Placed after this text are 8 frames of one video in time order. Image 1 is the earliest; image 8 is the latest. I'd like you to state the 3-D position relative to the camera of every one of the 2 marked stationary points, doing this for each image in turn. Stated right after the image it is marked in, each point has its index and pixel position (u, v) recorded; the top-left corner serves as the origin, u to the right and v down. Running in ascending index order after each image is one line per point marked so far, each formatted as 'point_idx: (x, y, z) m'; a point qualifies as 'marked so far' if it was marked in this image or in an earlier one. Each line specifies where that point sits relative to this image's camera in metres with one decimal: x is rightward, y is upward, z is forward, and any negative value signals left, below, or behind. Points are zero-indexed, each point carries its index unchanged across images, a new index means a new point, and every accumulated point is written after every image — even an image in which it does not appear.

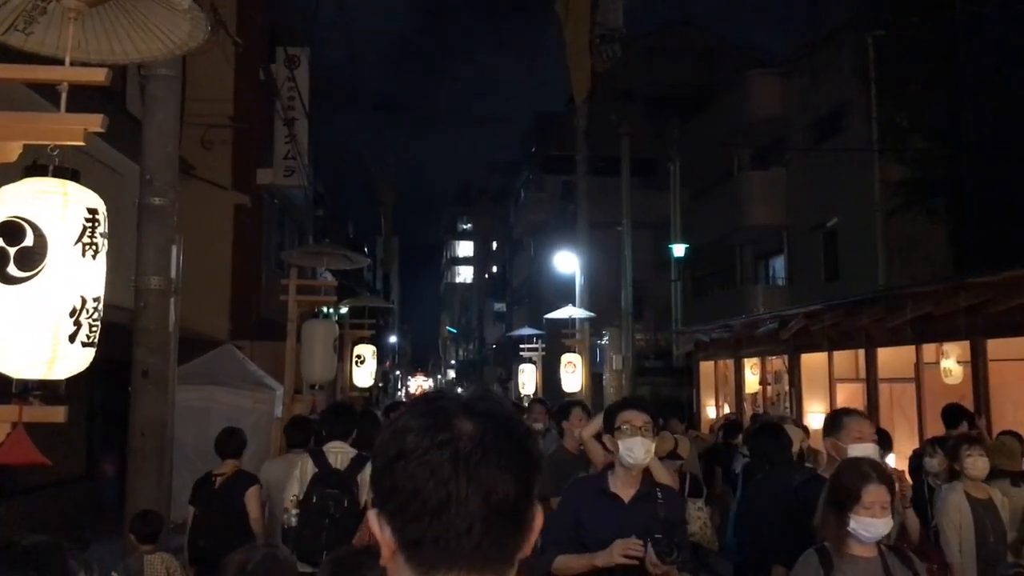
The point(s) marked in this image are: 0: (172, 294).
0: (-2.6, 0.0, +6.9) m
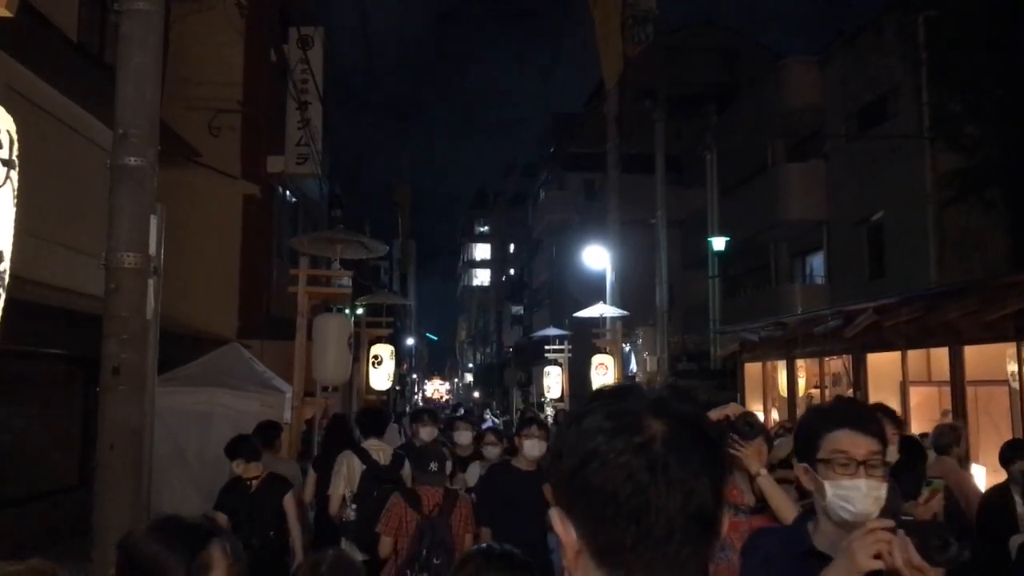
0: (-2.3, +0.1, +5.7) m
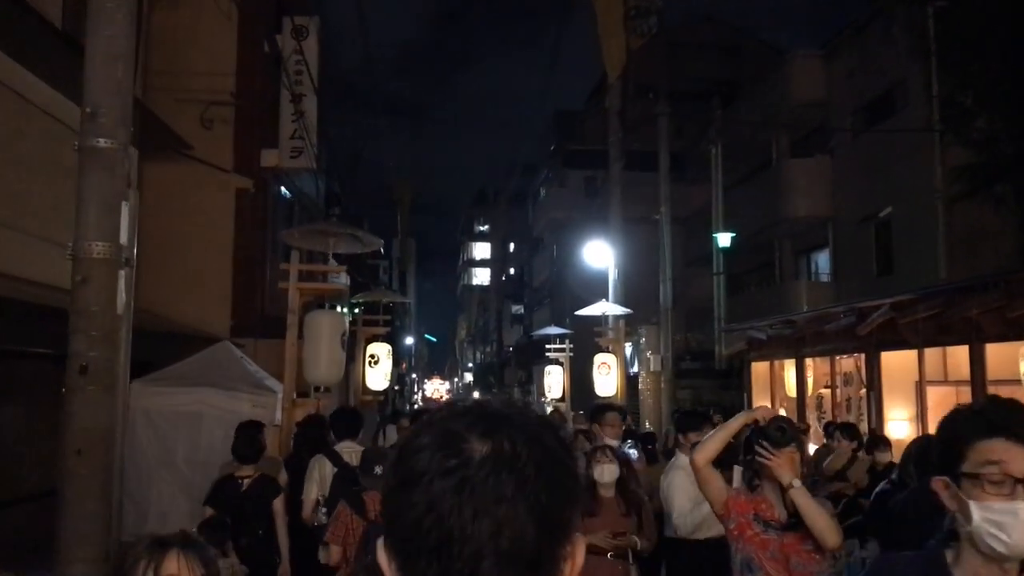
0: (-2.3, +0.1, +5.2) m
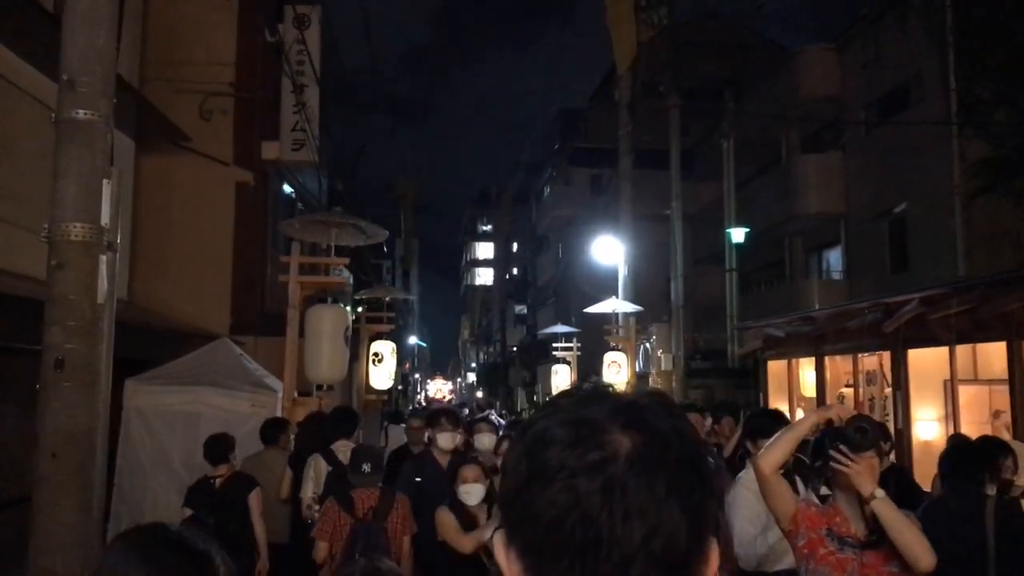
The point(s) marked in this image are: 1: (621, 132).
0: (-2.2, +0.2, +4.8) m
1: (+2.4, +3.4, +19.4) m
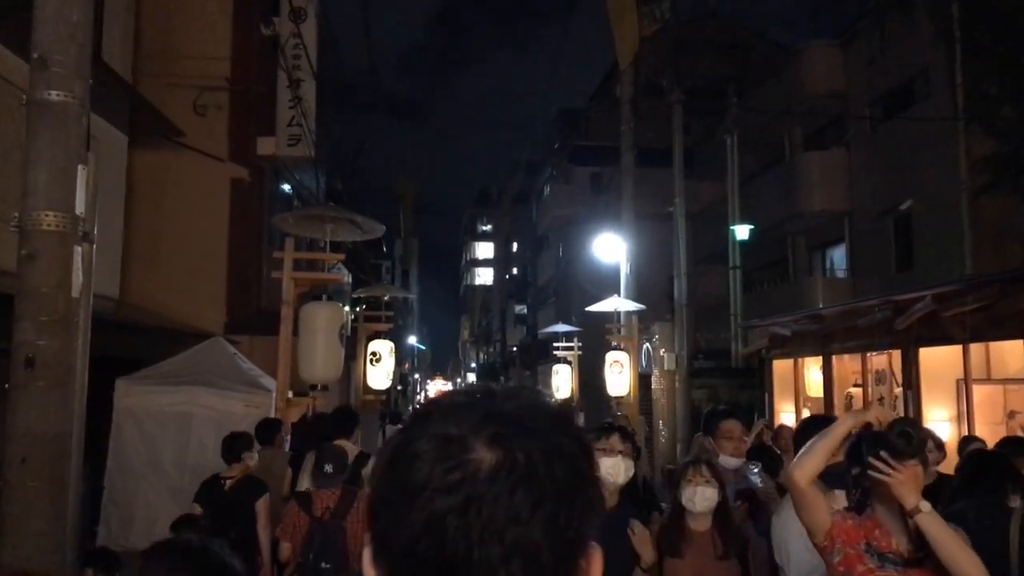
0: (-2.1, +0.2, +4.5) m
1: (+2.4, +3.4, +19.2) m
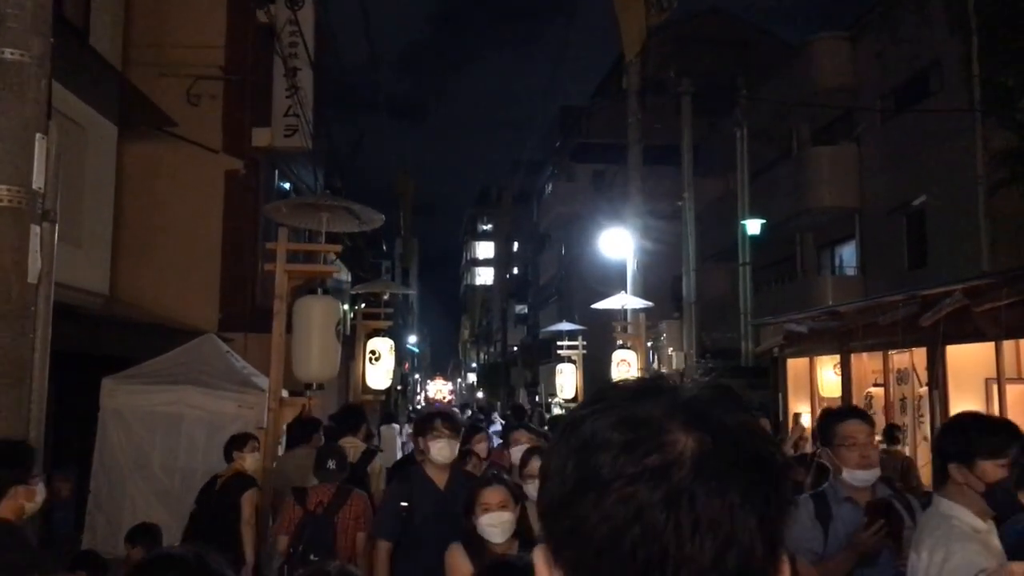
0: (-2.1, +0.3, +4.0) m
1: (+2.4, +3.5, +18.6) m
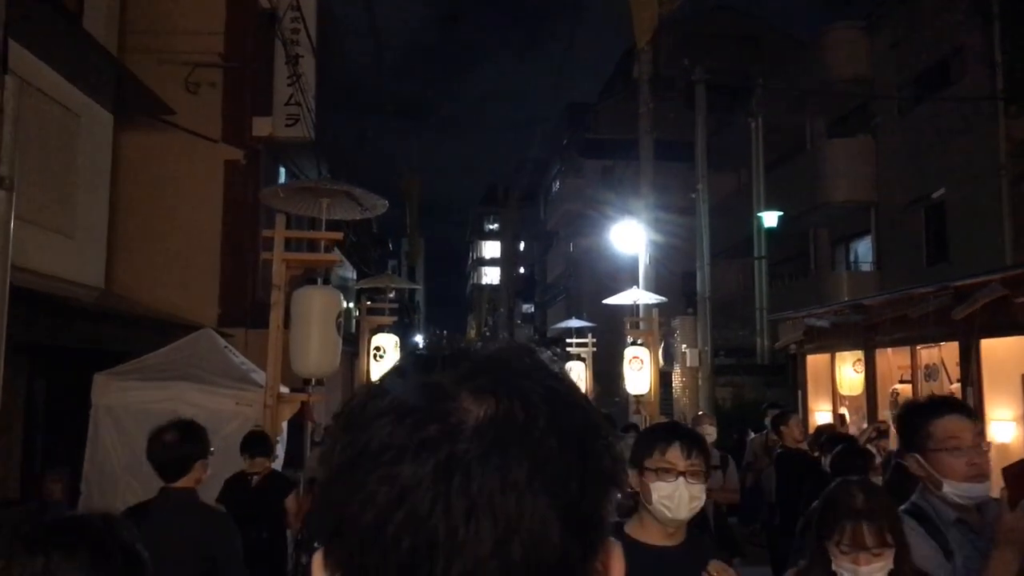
0: (-2.0, +0.4, +3.5) m
1: (+2.6, +3.6, +18.1) m
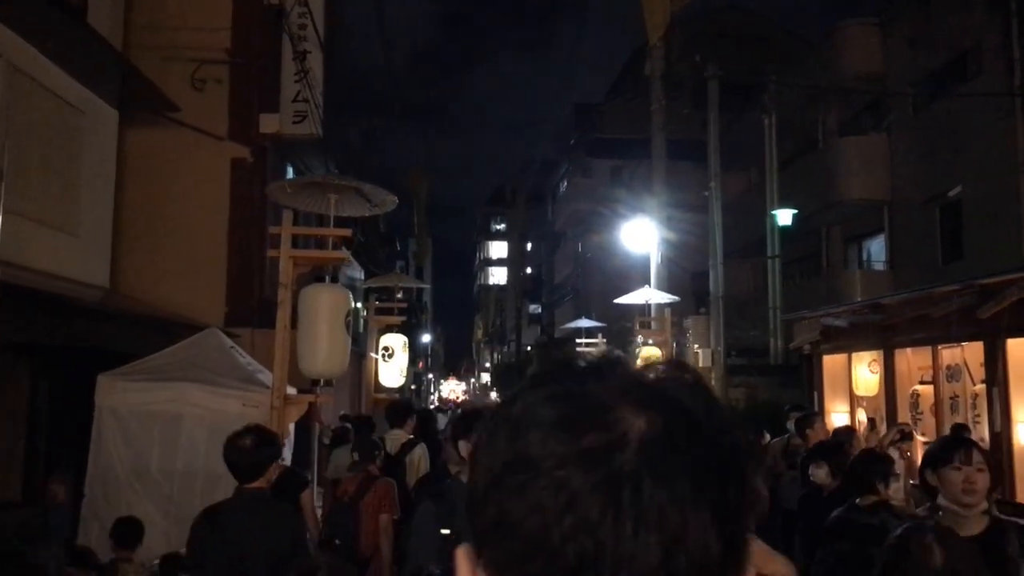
0: (-1.9, +0.4, +3.3) m
1: (+2.8, +3.6, +17.9) m
